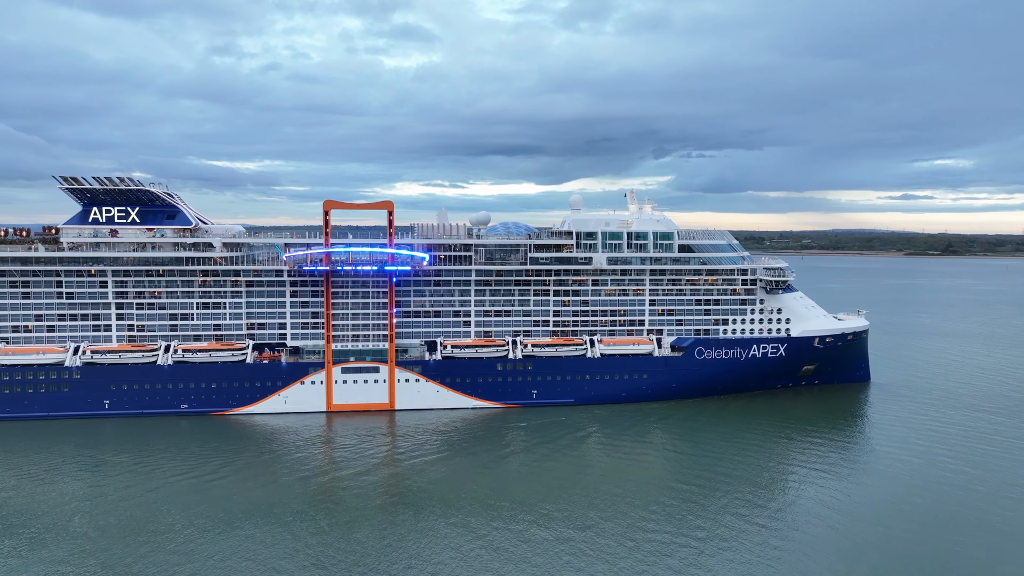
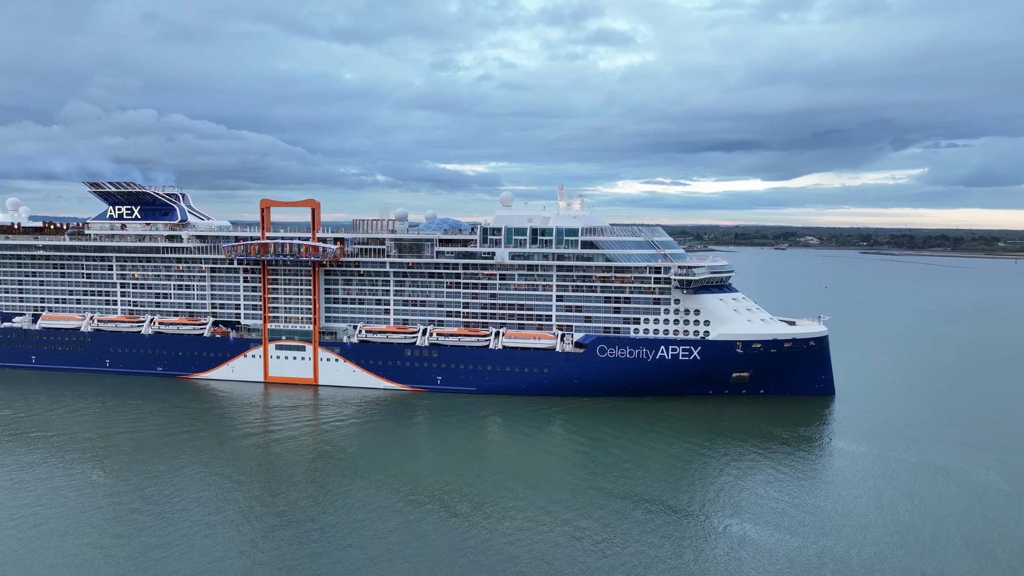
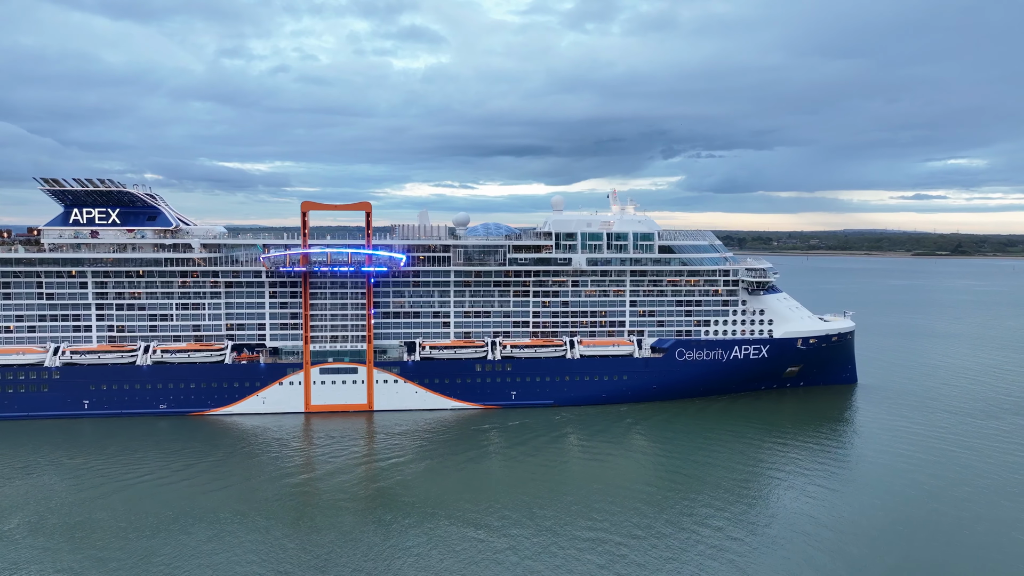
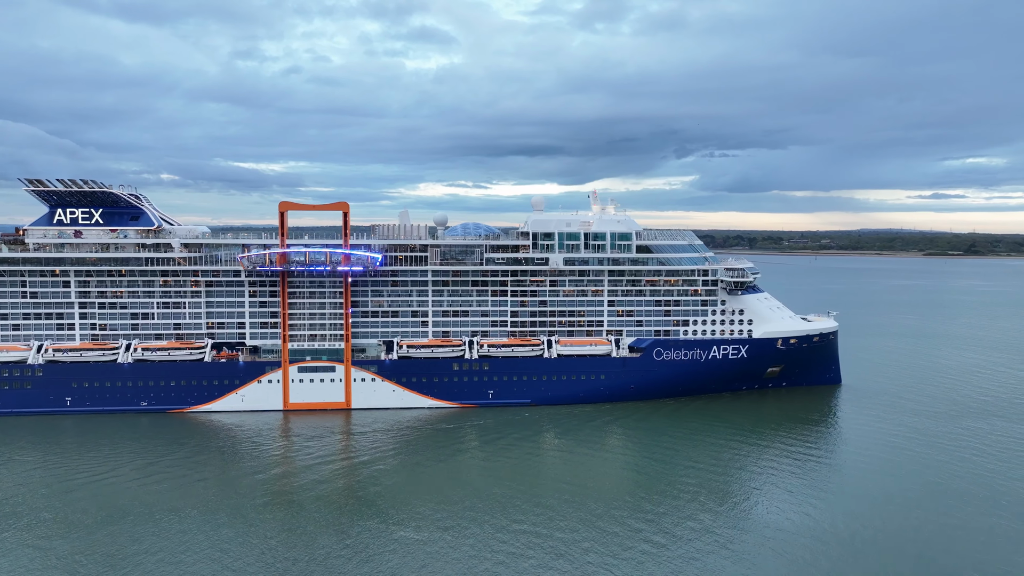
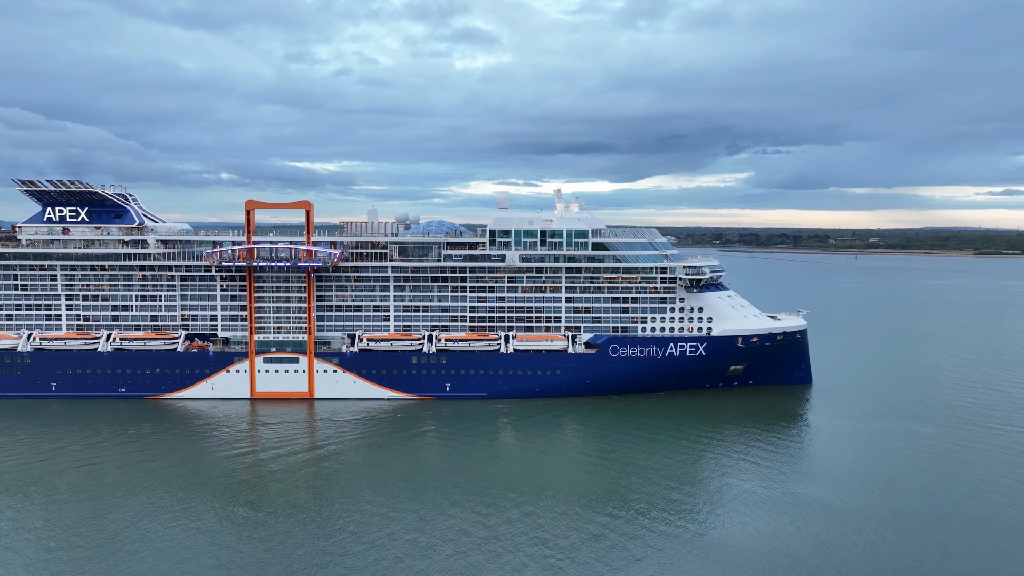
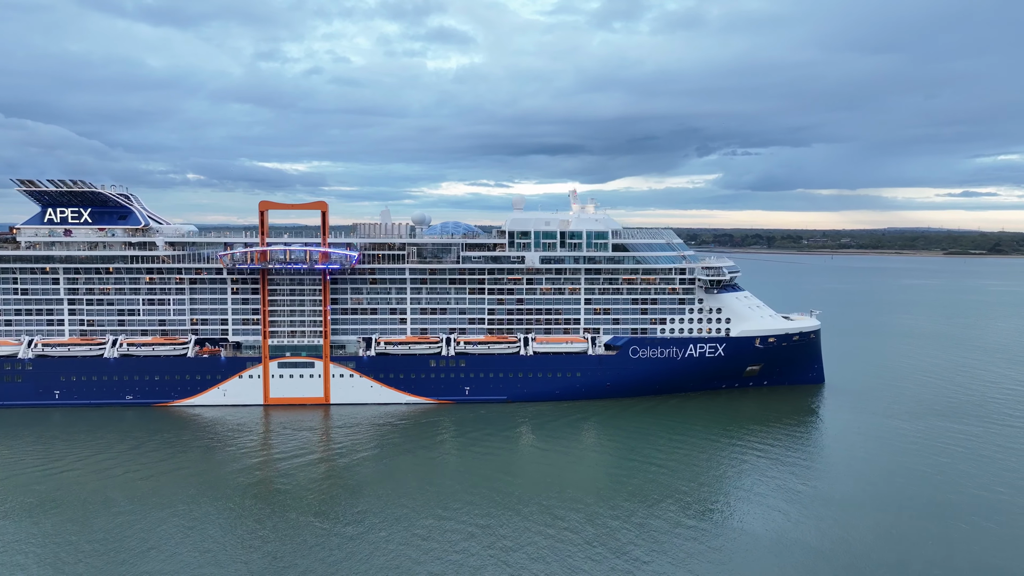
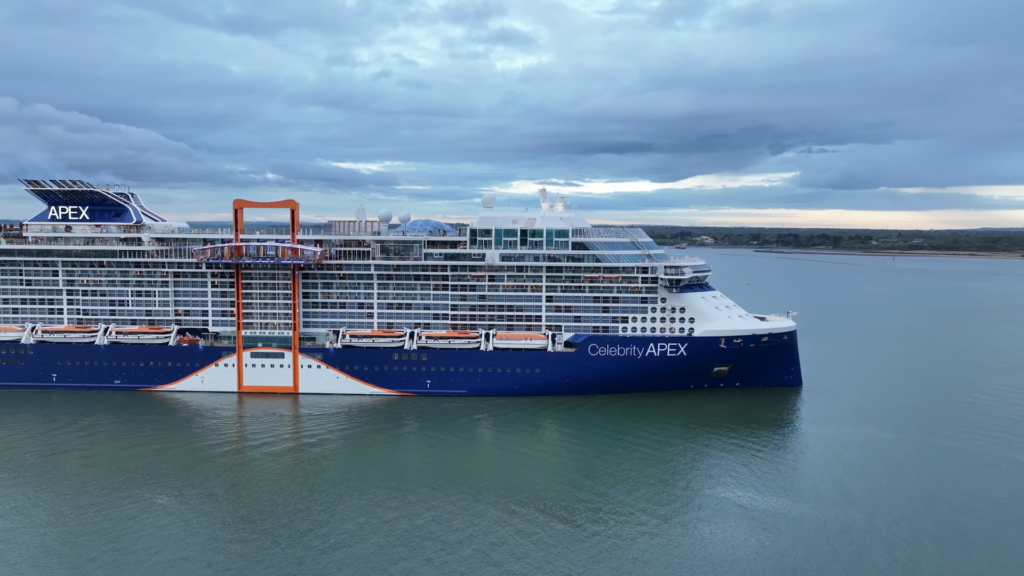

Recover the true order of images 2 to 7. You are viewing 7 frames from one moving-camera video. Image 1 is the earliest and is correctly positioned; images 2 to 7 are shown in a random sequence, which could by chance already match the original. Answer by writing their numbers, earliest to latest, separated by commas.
3, 4, 6, 5, 7, 2
